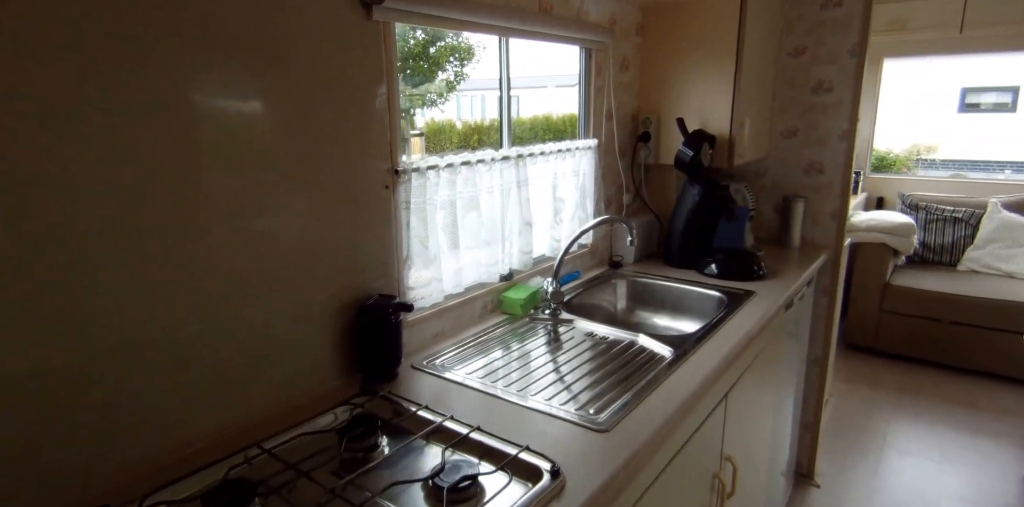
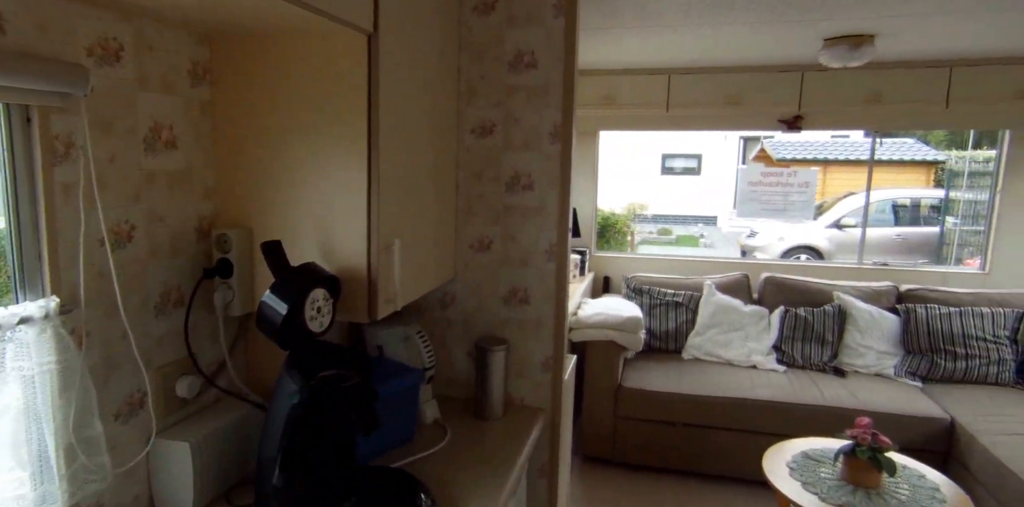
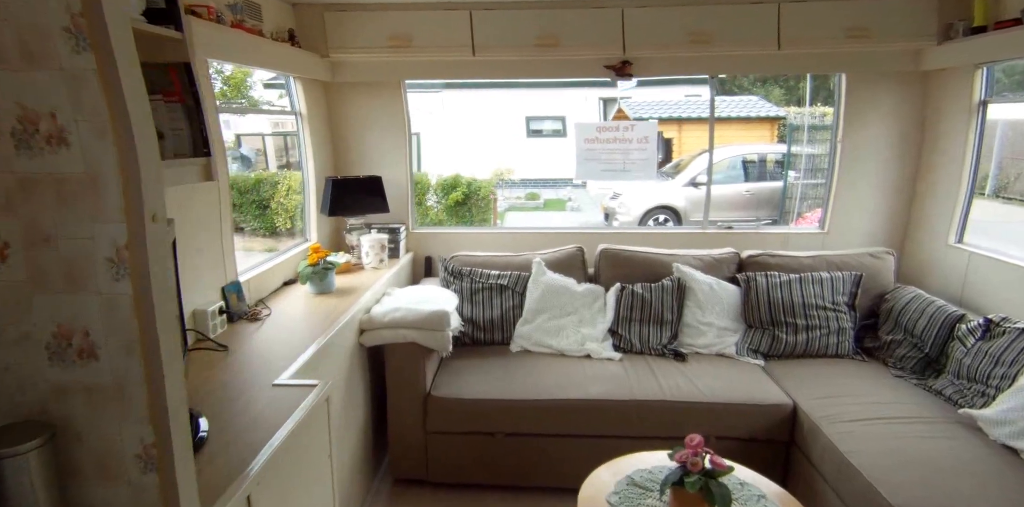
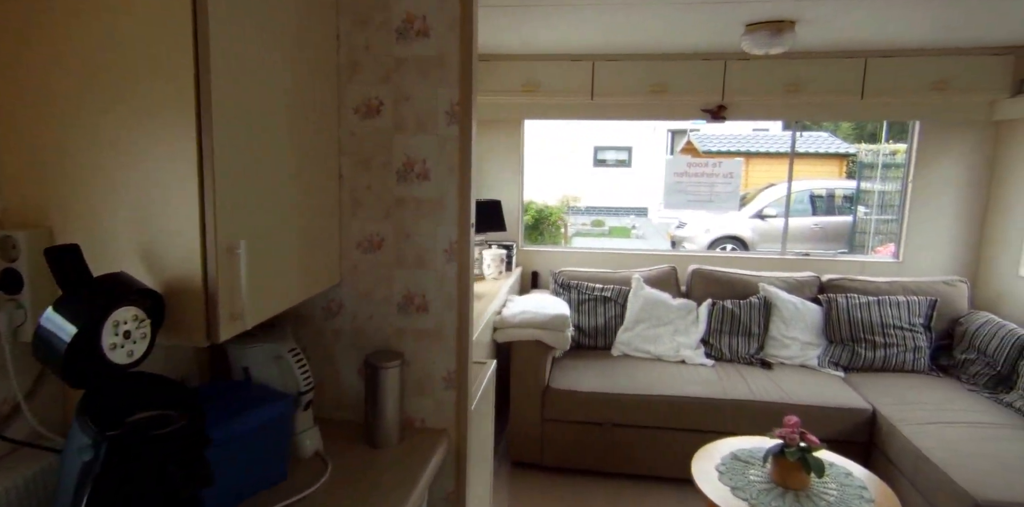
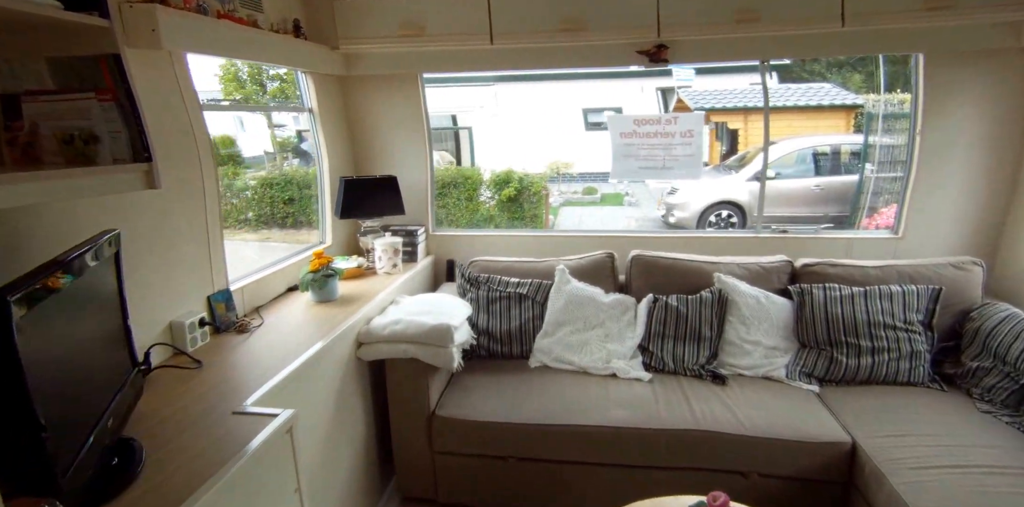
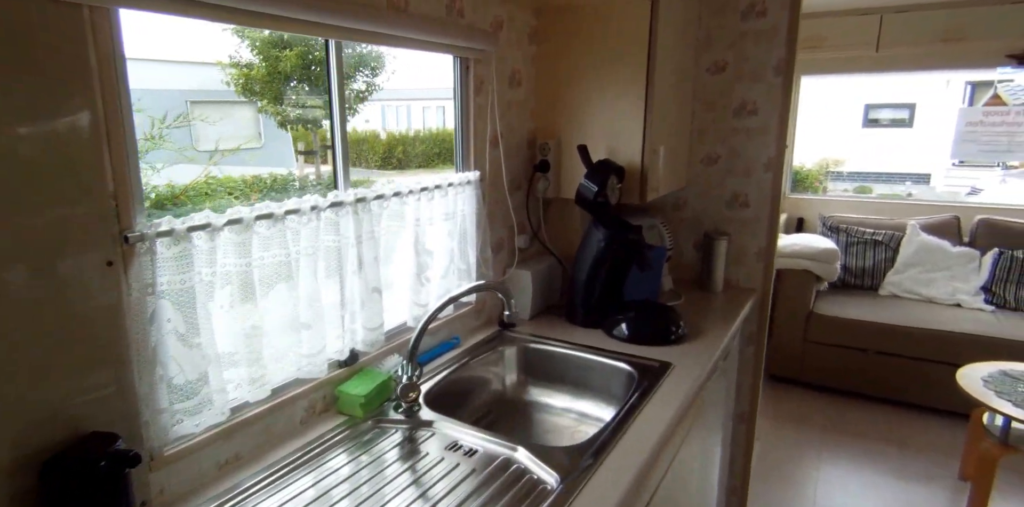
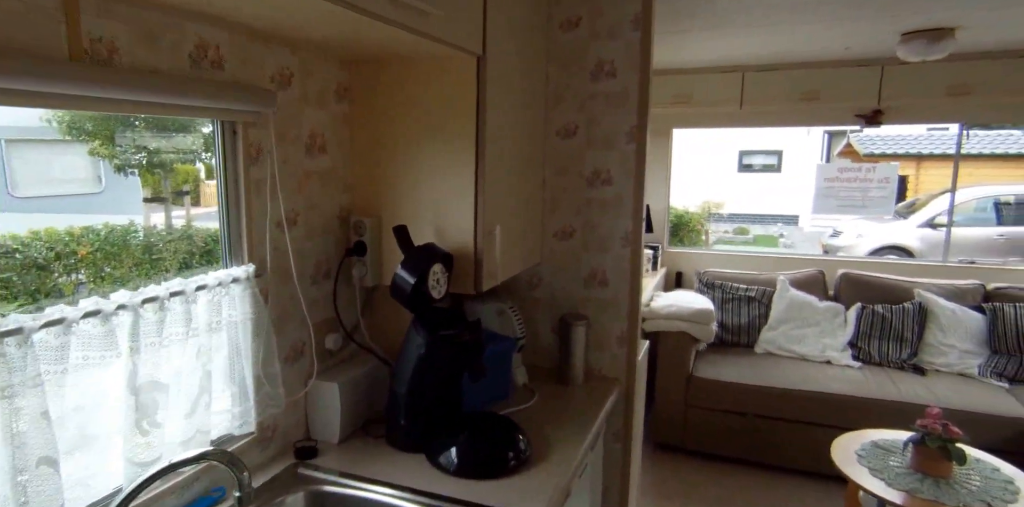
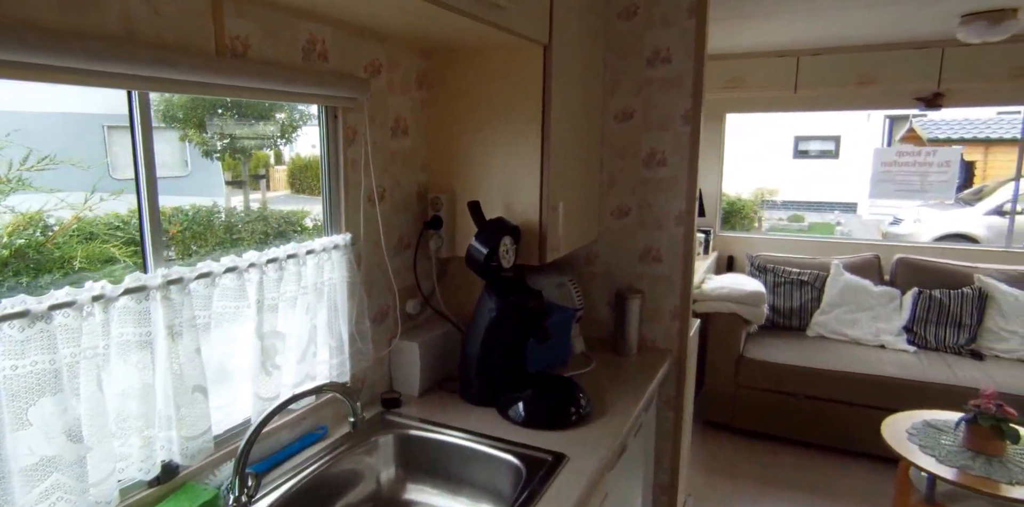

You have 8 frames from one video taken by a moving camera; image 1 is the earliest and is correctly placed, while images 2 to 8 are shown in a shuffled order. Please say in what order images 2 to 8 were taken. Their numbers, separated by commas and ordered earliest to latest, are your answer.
6, 8, 7, 2, 4, 3, 5
